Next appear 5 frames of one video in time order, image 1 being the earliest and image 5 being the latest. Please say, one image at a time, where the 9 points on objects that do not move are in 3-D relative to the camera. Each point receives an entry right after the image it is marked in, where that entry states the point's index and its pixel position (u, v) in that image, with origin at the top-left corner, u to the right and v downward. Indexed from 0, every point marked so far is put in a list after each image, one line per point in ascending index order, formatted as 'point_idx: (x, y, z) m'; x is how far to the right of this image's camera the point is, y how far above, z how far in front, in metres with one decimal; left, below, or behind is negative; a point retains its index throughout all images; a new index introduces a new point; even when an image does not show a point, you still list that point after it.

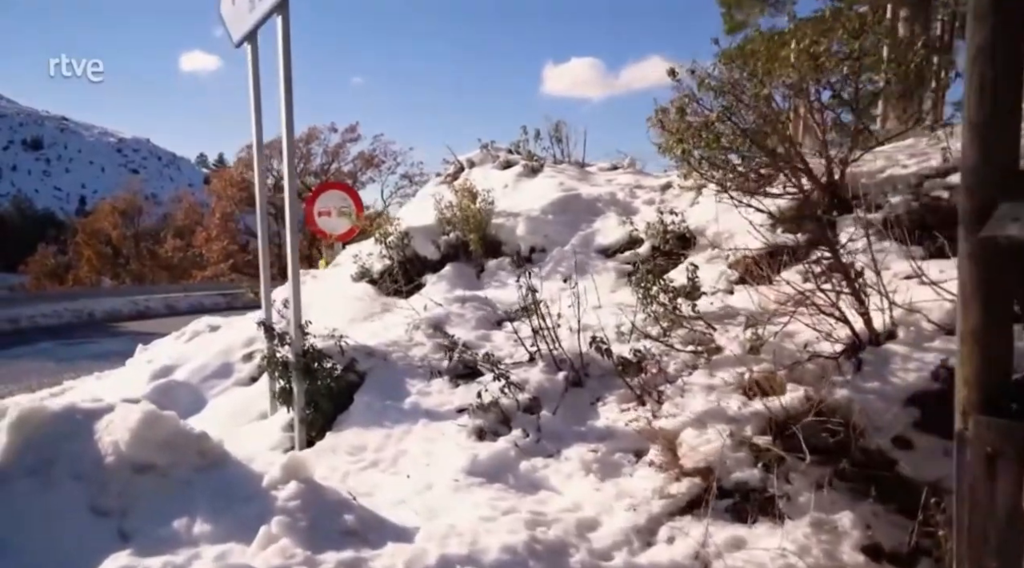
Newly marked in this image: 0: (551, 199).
0: (+0.4, +0.8, +7.6) m
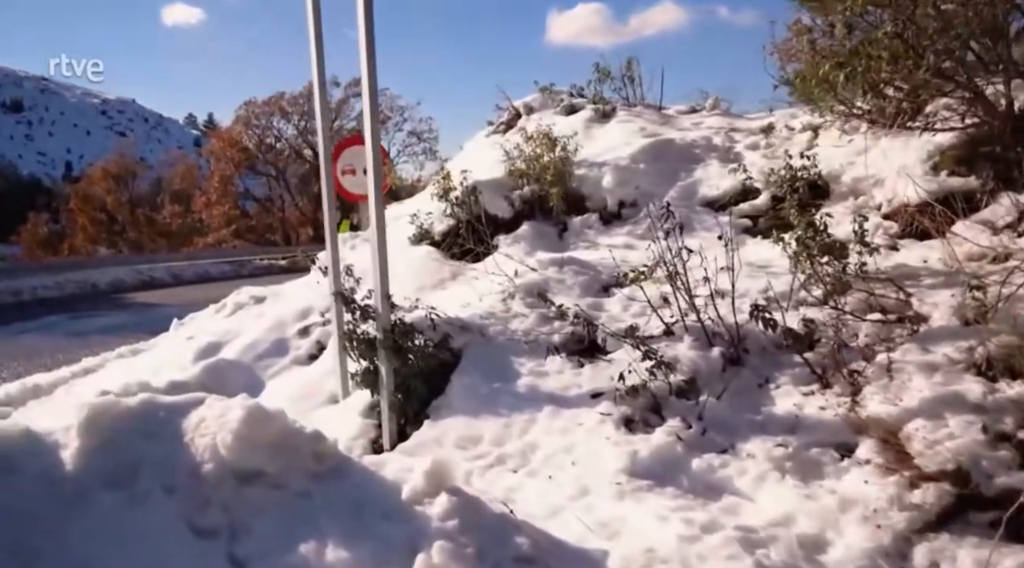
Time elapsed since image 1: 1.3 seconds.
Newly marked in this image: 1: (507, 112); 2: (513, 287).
0: (+1.1, +1.2, +6.8) m
1: (0.0, +1.9, +8.8) m
2: (0.0, 0.0, +5.5) m
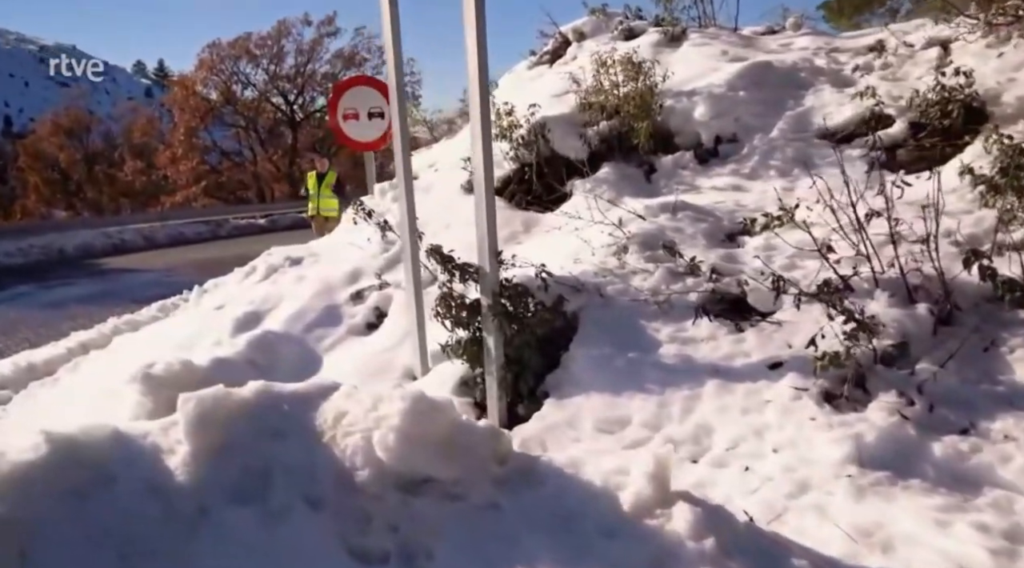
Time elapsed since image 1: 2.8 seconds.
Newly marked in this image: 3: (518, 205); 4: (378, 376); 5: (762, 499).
0: (+1.7, +1.6, +6.0) m
1: (+0.4, +2.4, +7.9) m
2: (+0.7, +0.3, +4.7) m
3: (+0.1, +0.6, +6.2) m
4: (-0.9, -0.6, +5.2) m
5: (+0.9, -0.8, +3.0) m
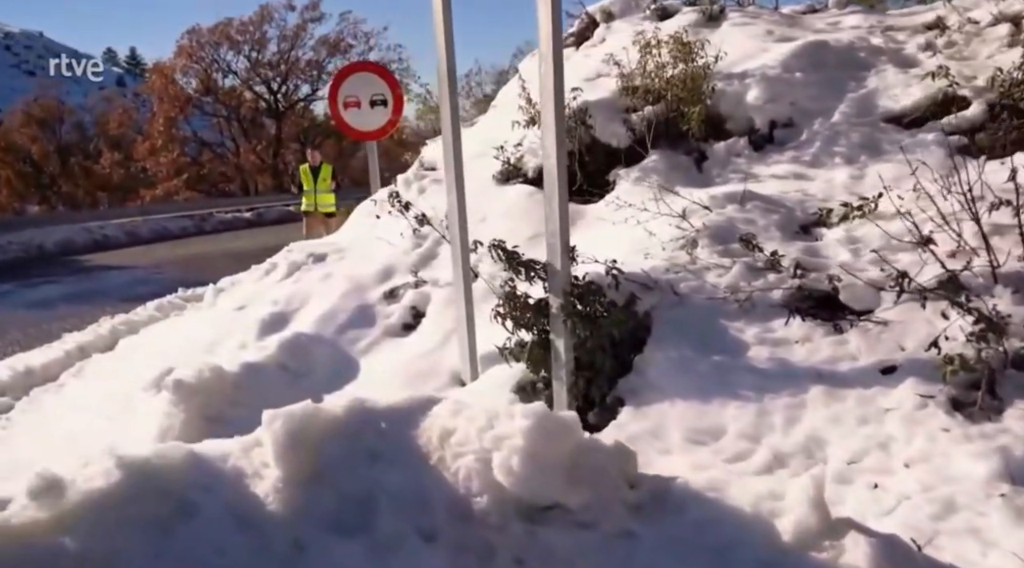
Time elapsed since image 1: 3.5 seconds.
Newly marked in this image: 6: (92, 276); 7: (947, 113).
0: (+2.0, +1.7, +5.7) m
1: (+0.6, +2.5, +7.5) m
2: (+1.0, +0.3, +4.4) m
3: (+0.4, +0.7, +5.9) m
4: (-0.6, -0.6, +4.9) m
5: (+1.3, -0.8, +2.7) m
6: (-8.7, +0.2, +16.2) m
7: (+2.6, +1.0, +4.8) m
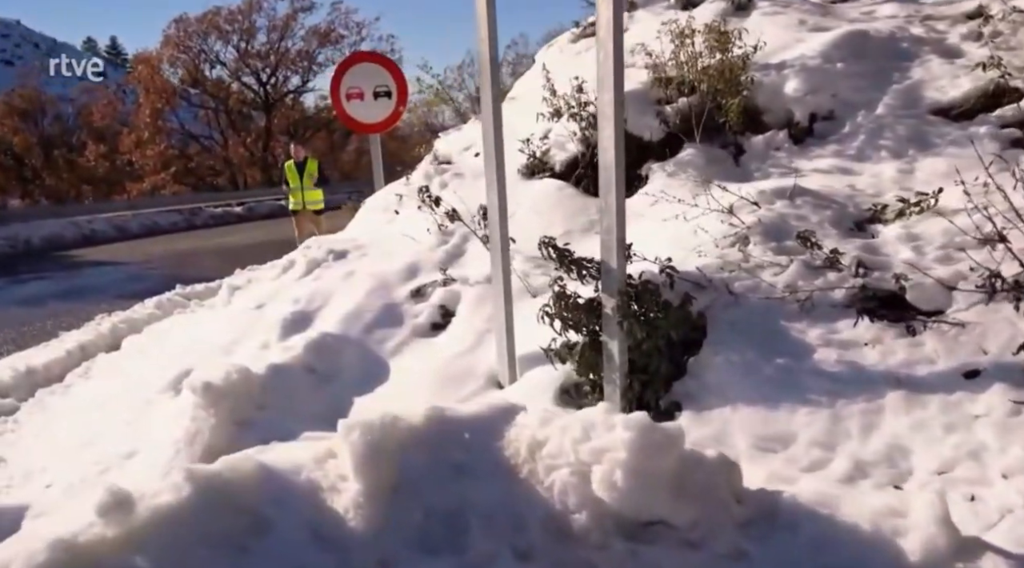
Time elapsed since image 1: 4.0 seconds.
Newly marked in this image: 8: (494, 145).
0: (+2.2, +1.7, +5.5) m
1: (+0.8, +2.5, +7.3) m
2: (+1.3, +0.3, +4.3) m
3: (+0.6, +0.7, +5.7) m
4: (-0.3, -0.6, +4.7) m
5: (+1.6, -0.8, +2.5) m
6: (-8.7, +0.2, +15.8) m
7: (+2.9, +1.1, +4.6) m
8: (-0.1, +0.7, +4.3) m
